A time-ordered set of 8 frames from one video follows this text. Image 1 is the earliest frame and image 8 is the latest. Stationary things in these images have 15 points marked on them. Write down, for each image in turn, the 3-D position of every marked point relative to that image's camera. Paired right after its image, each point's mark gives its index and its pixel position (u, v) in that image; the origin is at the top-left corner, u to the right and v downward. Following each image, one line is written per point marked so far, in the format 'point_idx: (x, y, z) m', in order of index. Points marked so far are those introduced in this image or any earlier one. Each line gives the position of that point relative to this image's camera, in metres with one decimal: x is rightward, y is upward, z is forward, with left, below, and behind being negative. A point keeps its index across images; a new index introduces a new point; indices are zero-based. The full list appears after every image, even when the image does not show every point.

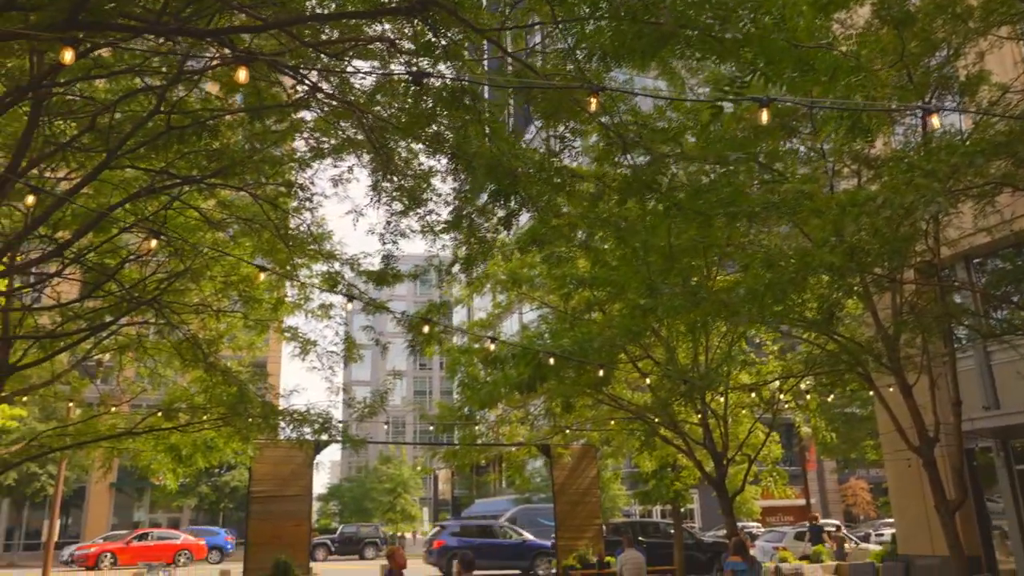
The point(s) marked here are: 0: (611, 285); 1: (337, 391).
0: (+1.4, 0.0, +11.2) m
1: (-2.7, -1.6, +12.1) m
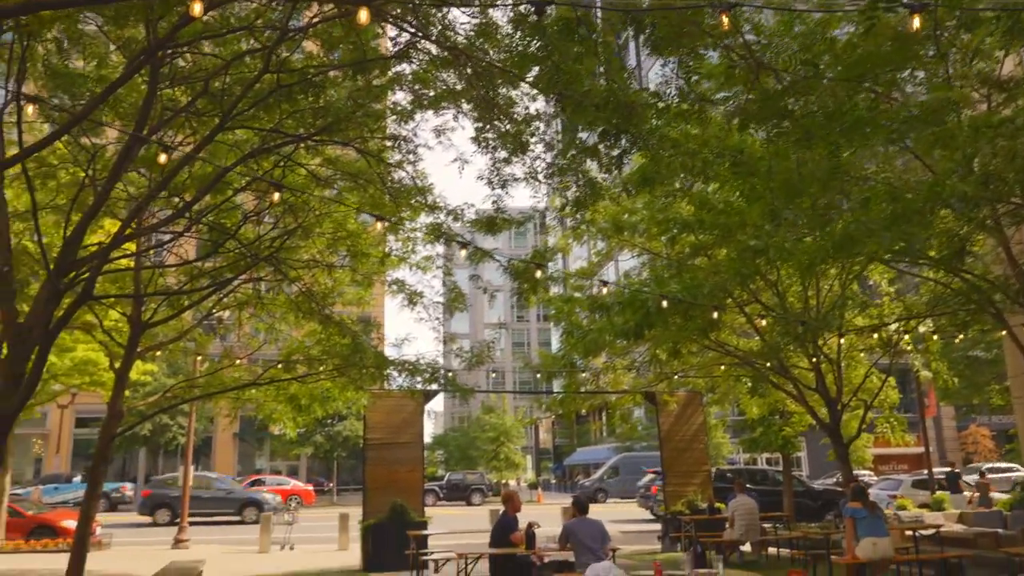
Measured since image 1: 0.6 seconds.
0: (+2.8, +0.8, +10.8) m
1: (-1.1, -0.8, +12.3) m
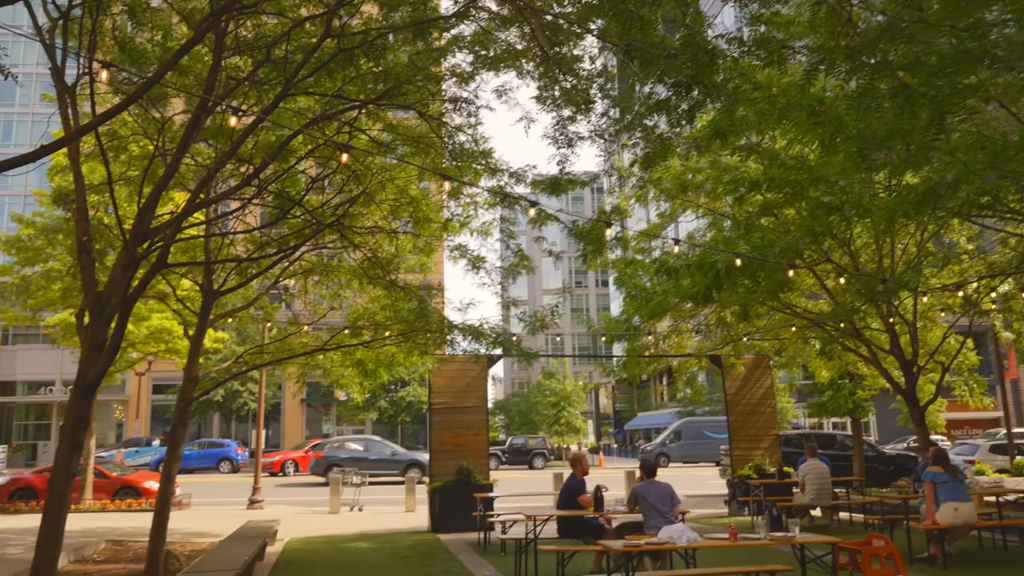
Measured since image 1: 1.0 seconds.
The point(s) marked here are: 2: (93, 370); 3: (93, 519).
0: (+3.6, +1.4, +10.5) m
1: (-0.1, -0.3, +12.3) m
2: (-3.9, -0.8, +7.4) m
3: (-9.7, -5.3, +18.3) m
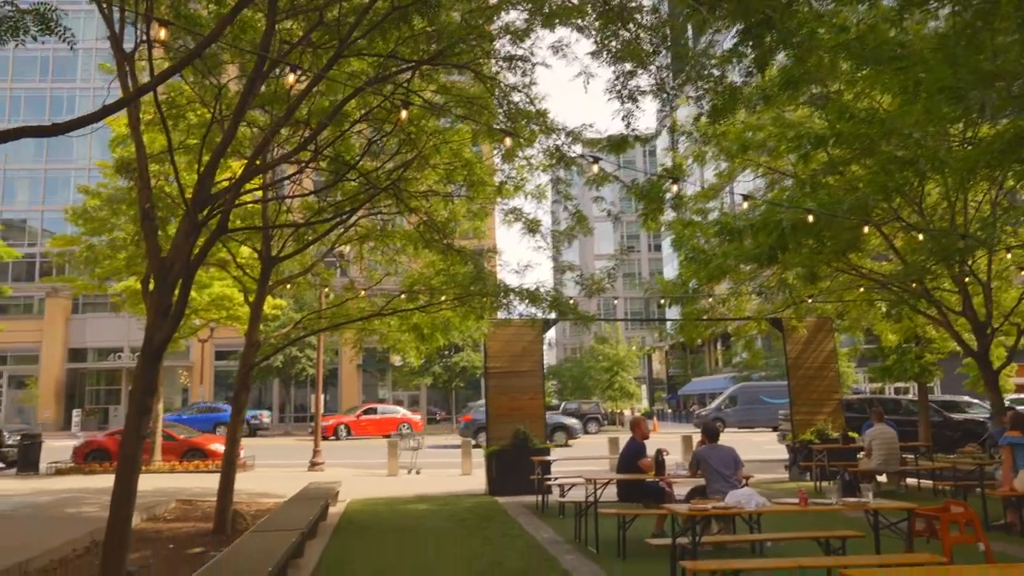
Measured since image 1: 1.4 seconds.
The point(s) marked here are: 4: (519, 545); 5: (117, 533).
0: (+4.4, +1.9, +10.0) m
1: (+0.8, +0.3, +12.1) m
2: (-3.4, -0.4, +7.5) m
3: (-8.4, -4.6, +19.0) m
4: (+0.1, -2.9, +8.8) m
5: (-3.6, -2.2, +7.2) m
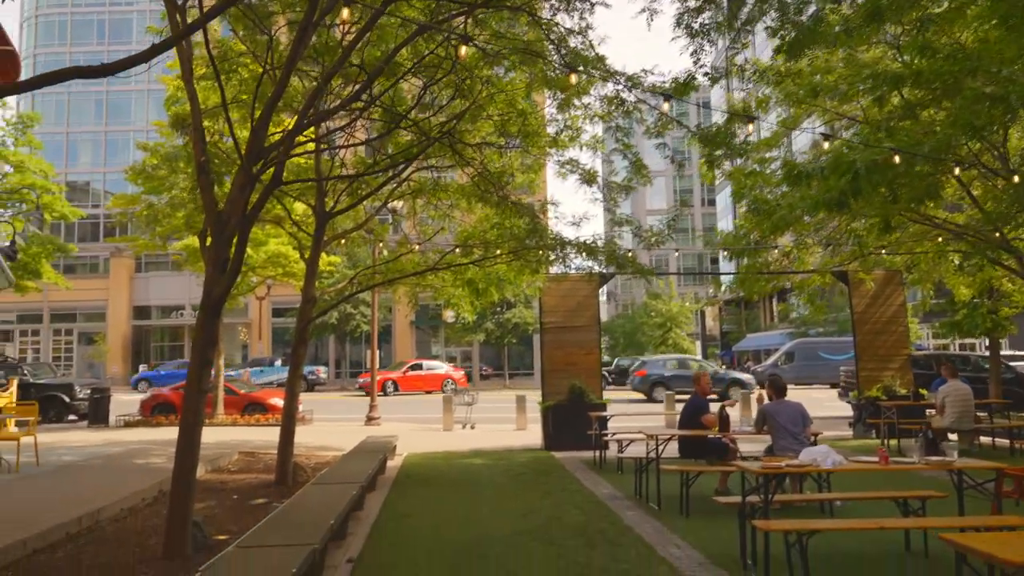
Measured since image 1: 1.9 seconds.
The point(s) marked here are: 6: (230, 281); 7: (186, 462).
0: (+5.0, +2.5, +9.4) m
1: (+1.6, +1.0, +11.8) m
2: (-2.8, 0.0, +7.5) m
3: (-7.0, -3.5, +19.5) m
4: (+0.7, -2.3, +8.7) m
5: (-3.0, -1.8, +7.3) m
6: (-2.7, +0.1, +7.5) m
7: (-3.0, -1.6, +7.3) m
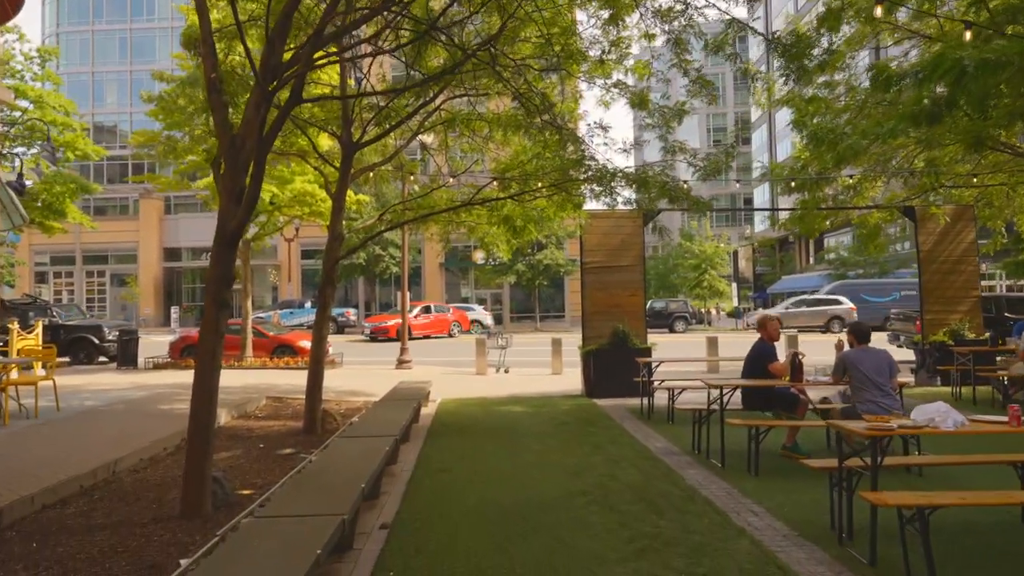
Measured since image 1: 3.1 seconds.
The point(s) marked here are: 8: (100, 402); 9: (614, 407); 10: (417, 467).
0: (+5.5, +3.2, +8.1) m
1: (+2.2, +1.9, +10.7) m
2: (-2.4, +0.6, +6.7) m
3: (-6.2, -2.1, +19.0) m
4: (+1.2, -1.7, +7.9) m
5: (-2.6, -1.2, +6.6) m
6: (-2.3, +0.6, +6.7) m
7: (-2.6, -1.1, +6.6) m
8: (-6.6, -1.8, +12.8) m
9: (+1.5, -1.8, +11.9) m
10: (-0.9, -1.8, +7.8) m
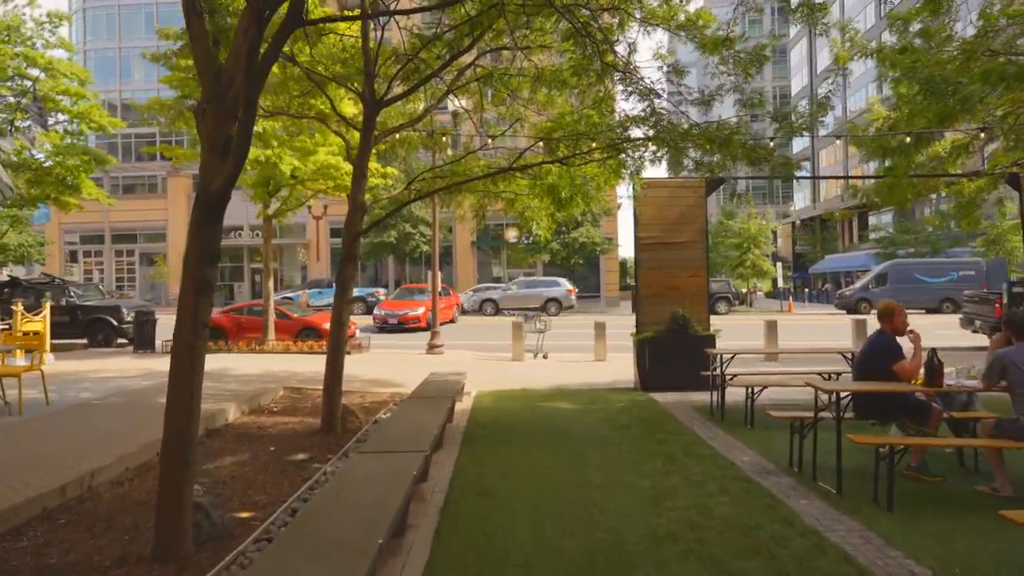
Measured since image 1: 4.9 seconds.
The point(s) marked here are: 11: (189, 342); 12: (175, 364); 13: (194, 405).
0: (+6.0, +3.3, +6.2) m
1: (+2.8, +2.1, +9.1) m
2: (-2.0, +0.7, +5.2) m
3: (-5.3, -1.6, +17.7) m
4: (+1.7, -1.5, +6.4) m
5: (-2.2, -1.1, +5.2) m
6: (-1.8, +0.8, +5.2) m
7: (-2.2, -0.9, +5.2) m
8: (-6.0, -1.5, +11.5) m
9: (+2.2, -1.5, +10.3) m
10: (-0.5, -1.6, +6.4) m
11: (-2.1, -0.4, +5.2) m
12: (-2.2, -0.5, +5.2) m
13: (-2.1, -0.8, +5.2) m
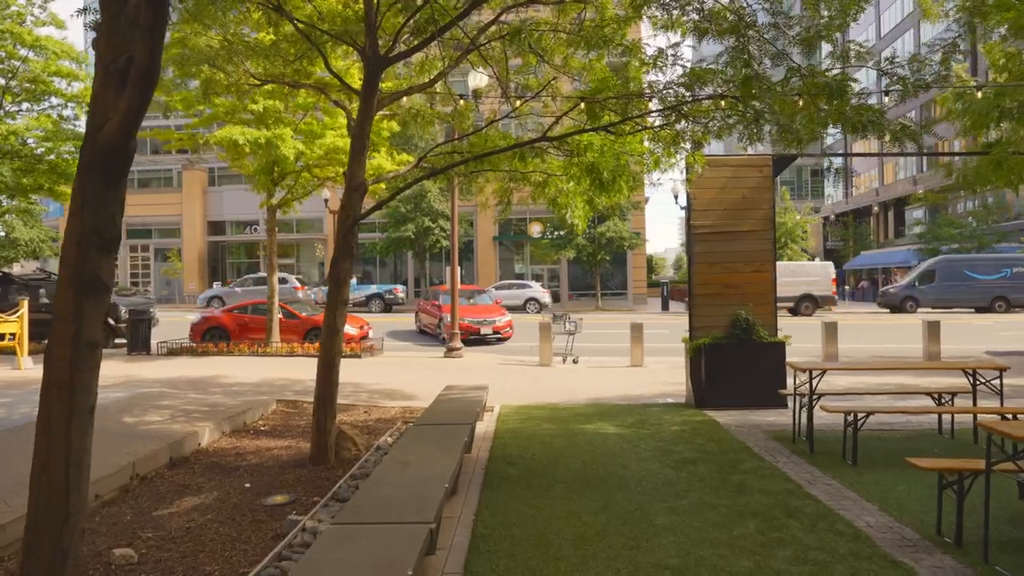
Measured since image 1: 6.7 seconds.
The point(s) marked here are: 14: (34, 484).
0: (+6.2, +3.3, +4.2) m
1: (+3.1, +2.1, +7.1) m
2: (-1.8, +0.7, +3.5) m
3: (-4.7, -1.6, +16.1) m
4: (+1.9, -1.5, +4.5) m
5: (-2.0, -1.1, +3.4) m
6: (-1.6, +0.8, +3.4) m
7: (-2.0, -0.9, +3.4) m
8: (-5.6, -1.5, +9.9) m
9: (+2.5, -1.5, +8.5) m
10: (-0.3, -1.6, +4.5) m
11: (-1.9, -0.4, +3.4) m
12: (-2.0, -0.5, +3.4) m
13: (-1.9, -0.8, +3.4) m
14: (-2.1, -1.0, +3.5) m
